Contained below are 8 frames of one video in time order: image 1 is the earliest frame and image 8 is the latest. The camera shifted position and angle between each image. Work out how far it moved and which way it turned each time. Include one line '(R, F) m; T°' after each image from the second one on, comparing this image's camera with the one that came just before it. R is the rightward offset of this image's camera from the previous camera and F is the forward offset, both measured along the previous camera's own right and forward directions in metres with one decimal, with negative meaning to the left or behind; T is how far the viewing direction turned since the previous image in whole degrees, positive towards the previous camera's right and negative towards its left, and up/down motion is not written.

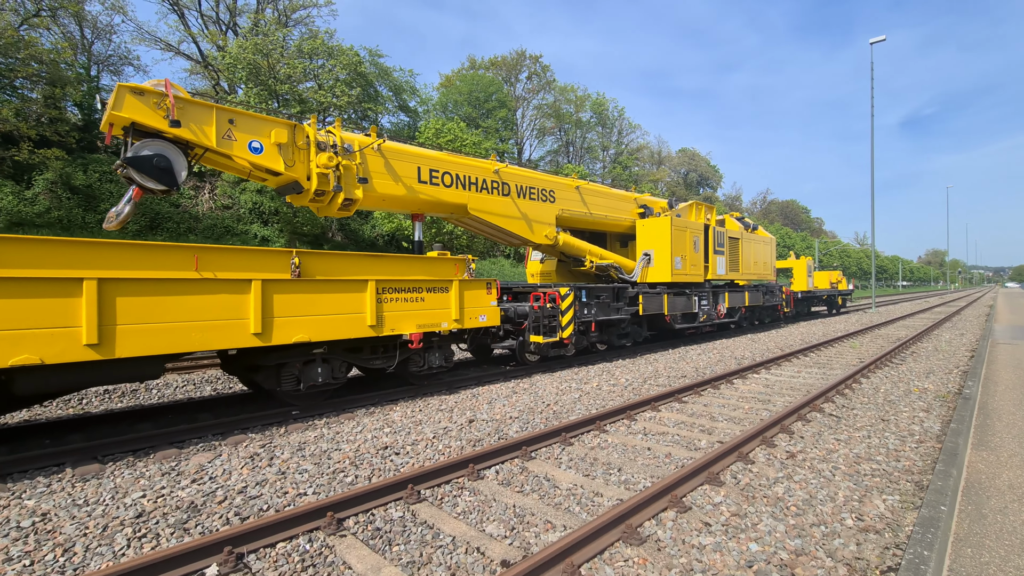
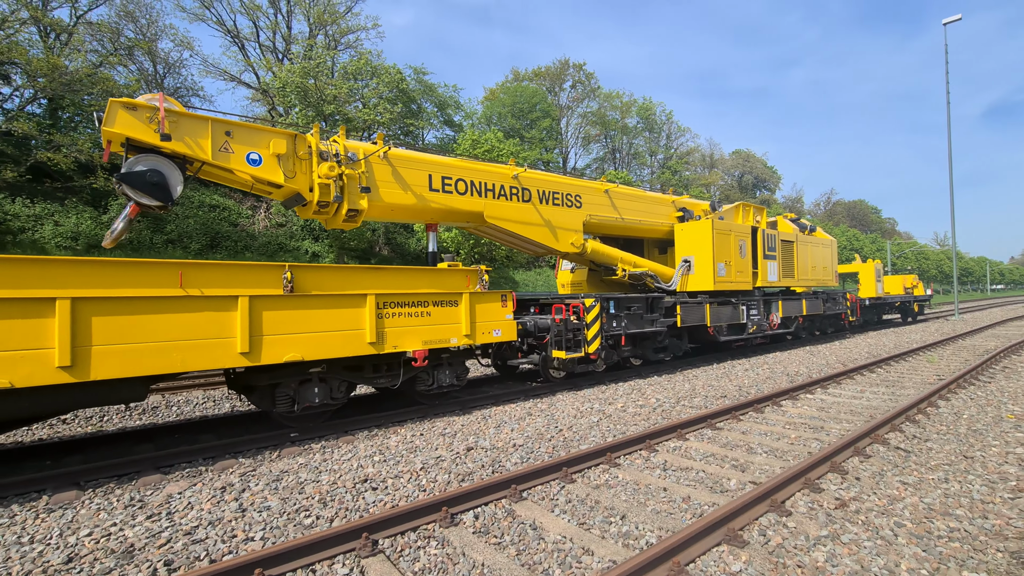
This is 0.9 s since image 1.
(+0.5, +0.6) m; -6°
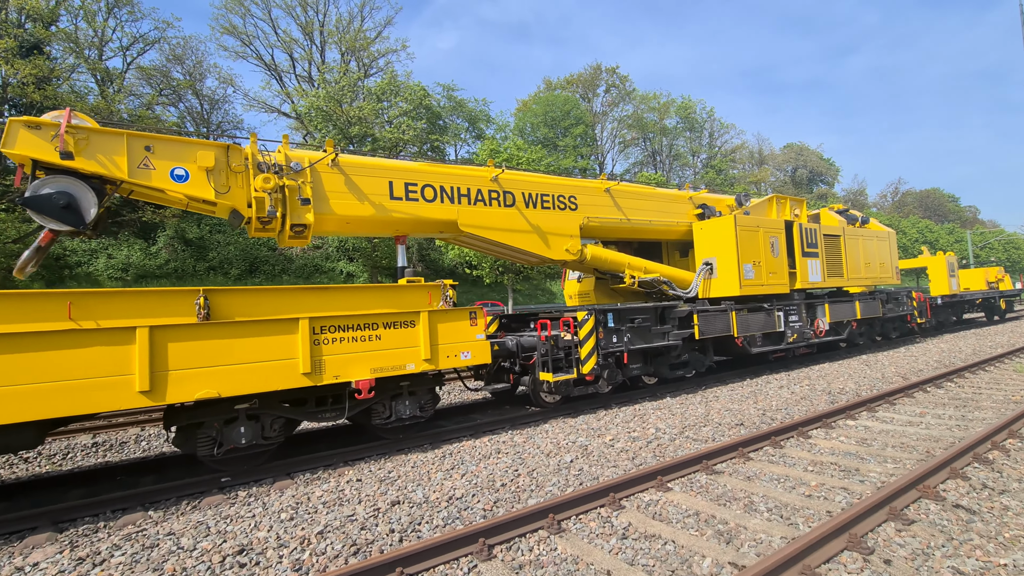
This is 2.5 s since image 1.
(+1.1, +1.0) m; -6°
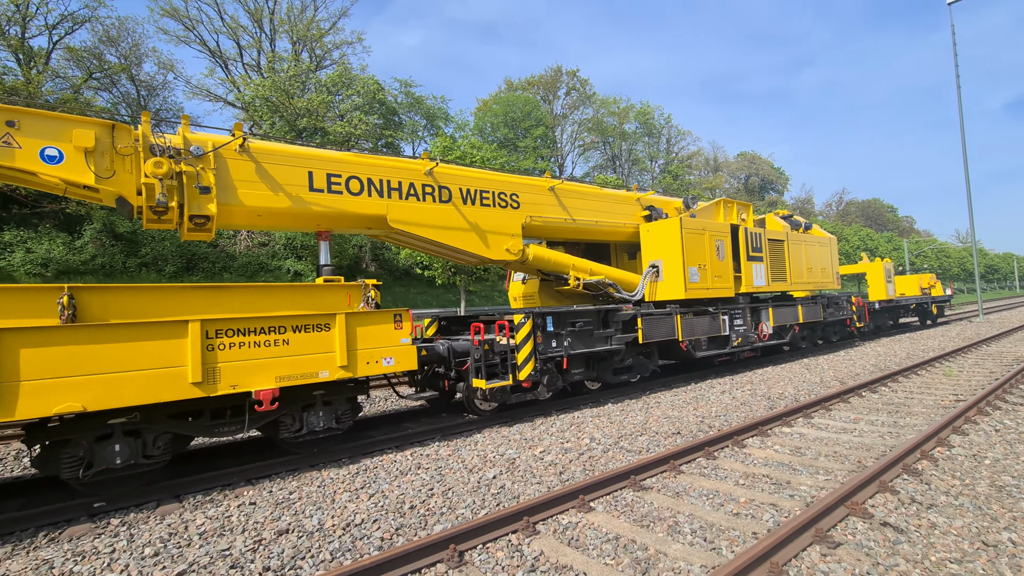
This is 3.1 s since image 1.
(+0.4, +0.4) m; +4°
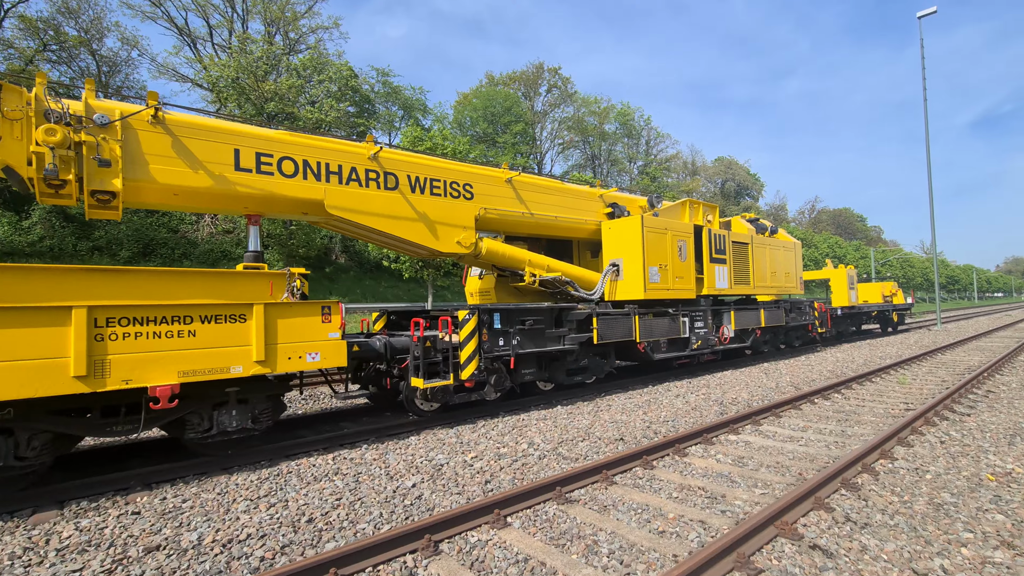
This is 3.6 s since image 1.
(+0.5, +0.4) m; +2°
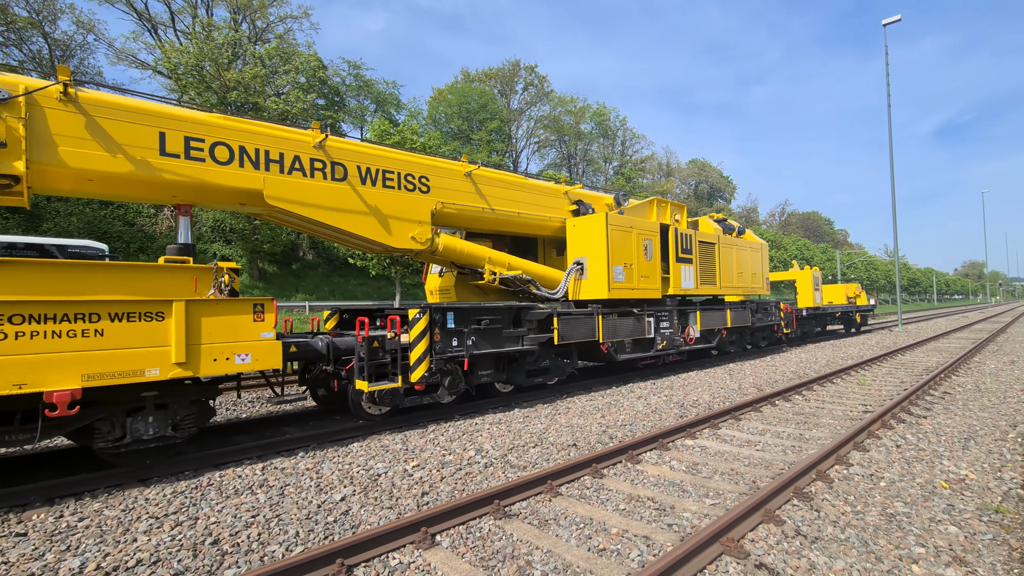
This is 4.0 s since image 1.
(+0.3, +0.3) m; +3°
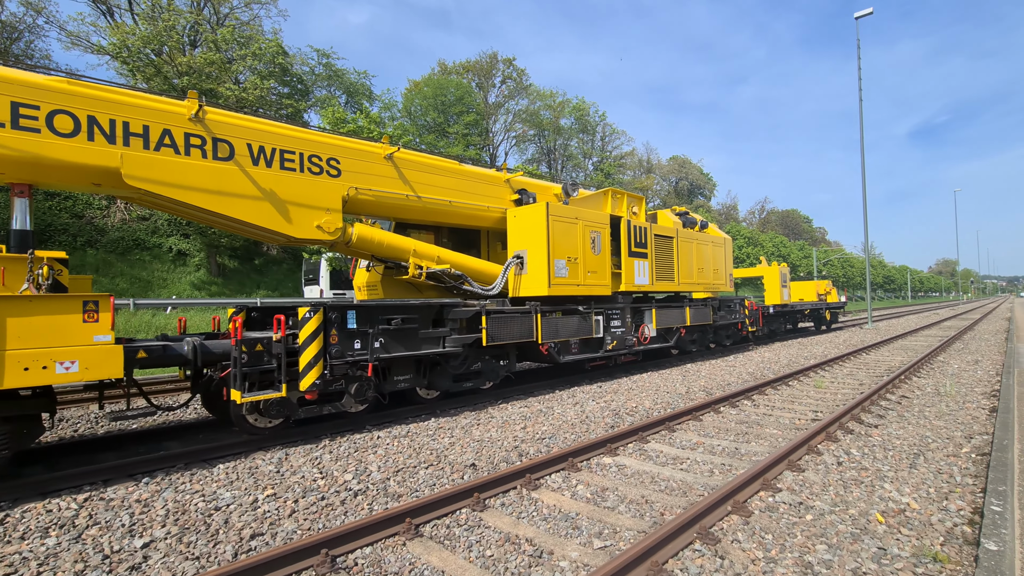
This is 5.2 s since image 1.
(+0.9, +0.8) m; +2°
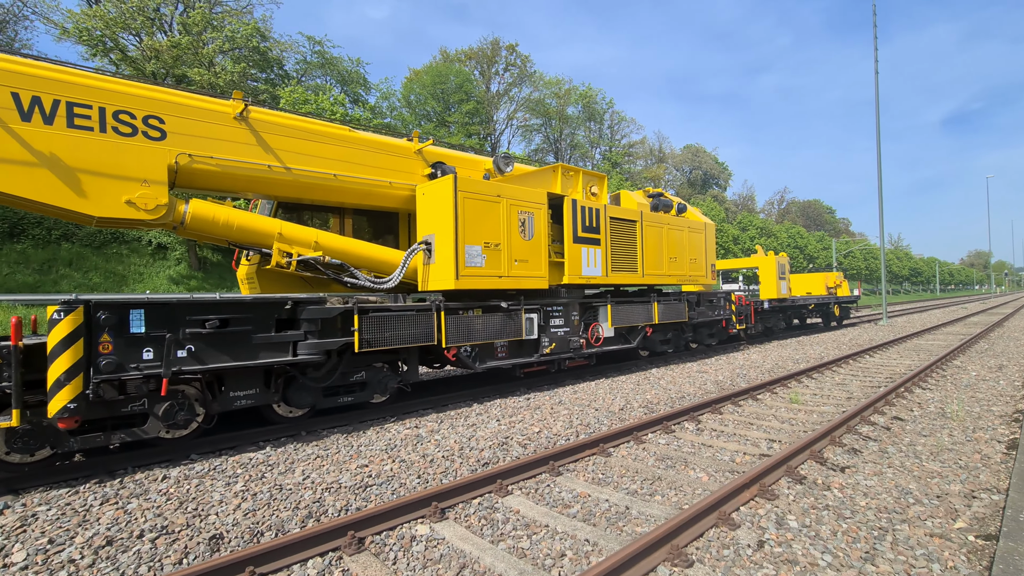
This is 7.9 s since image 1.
(+1.7, +1.6) m; -2°
